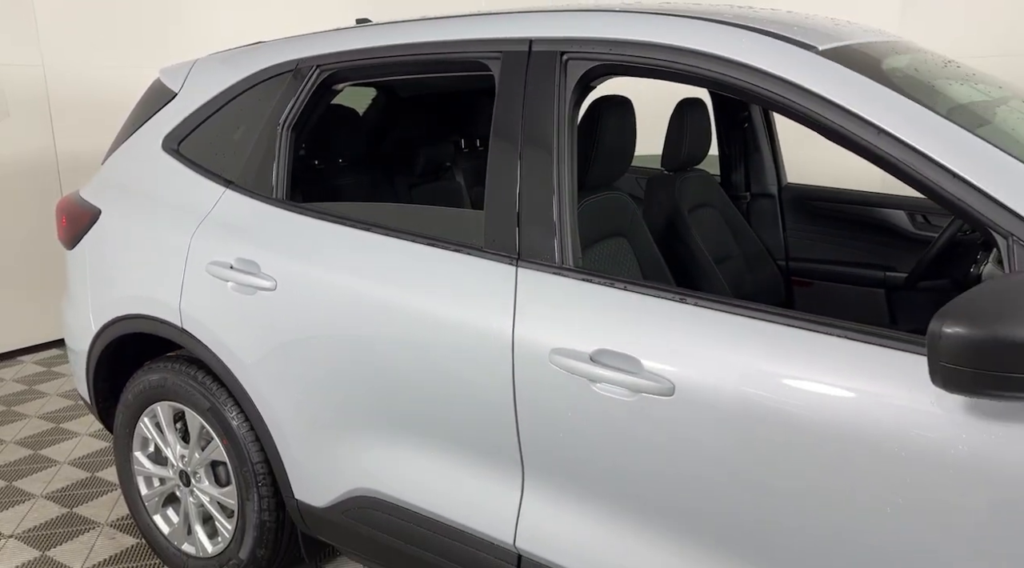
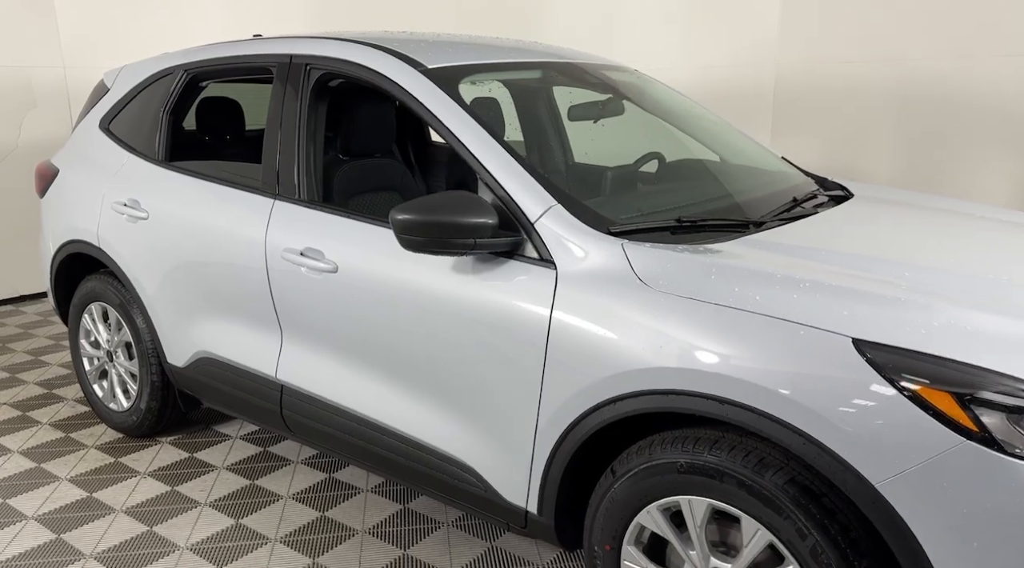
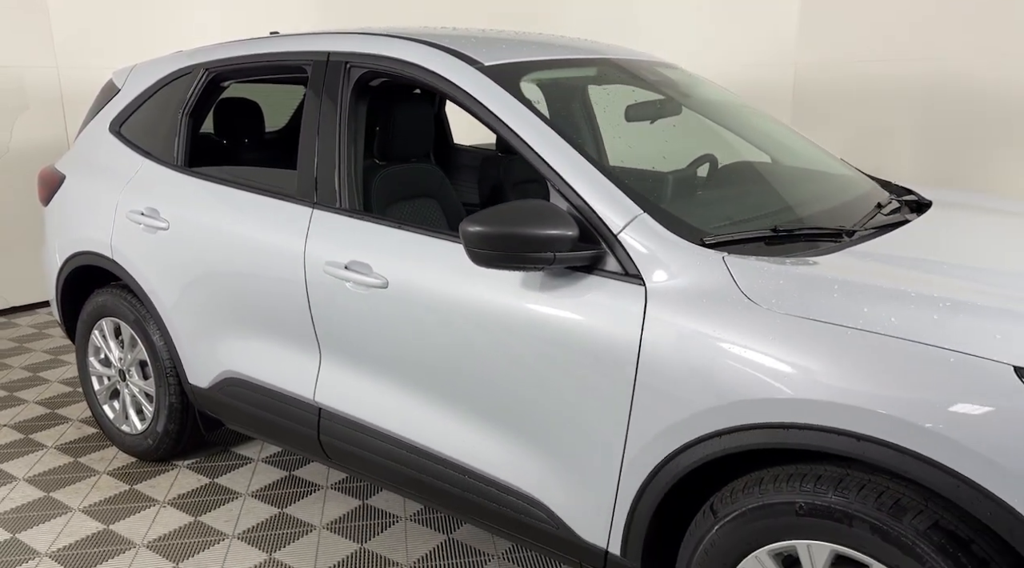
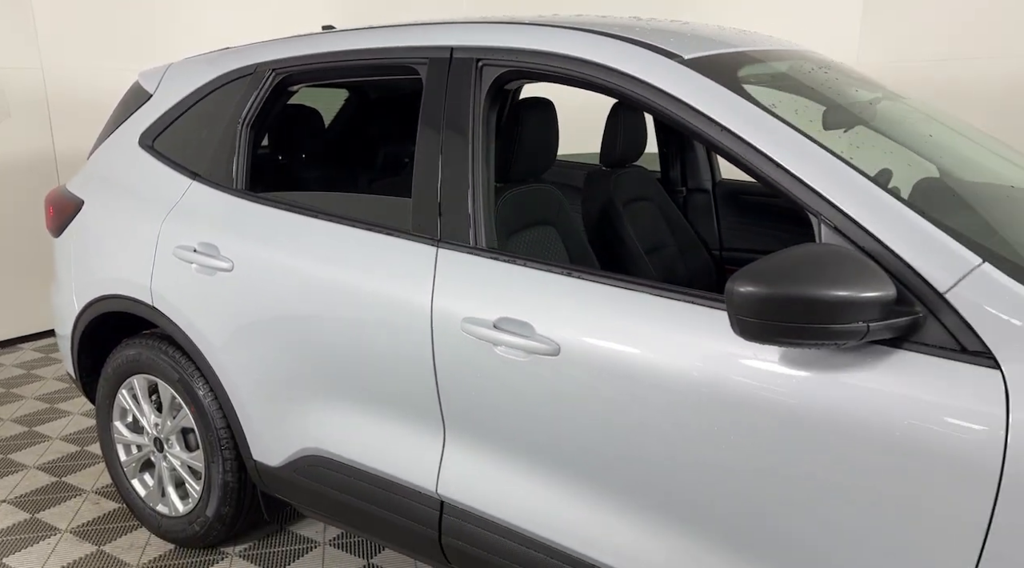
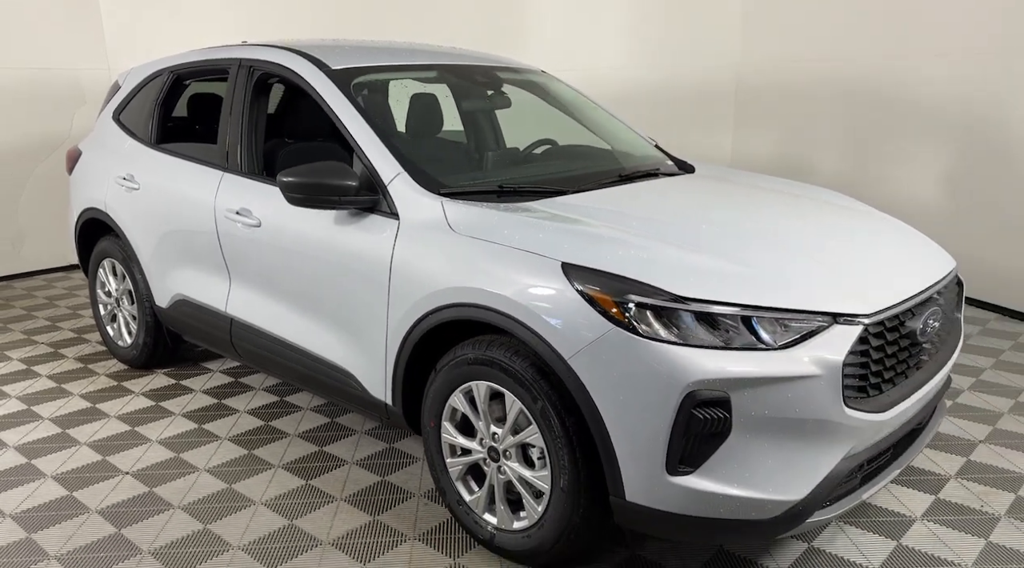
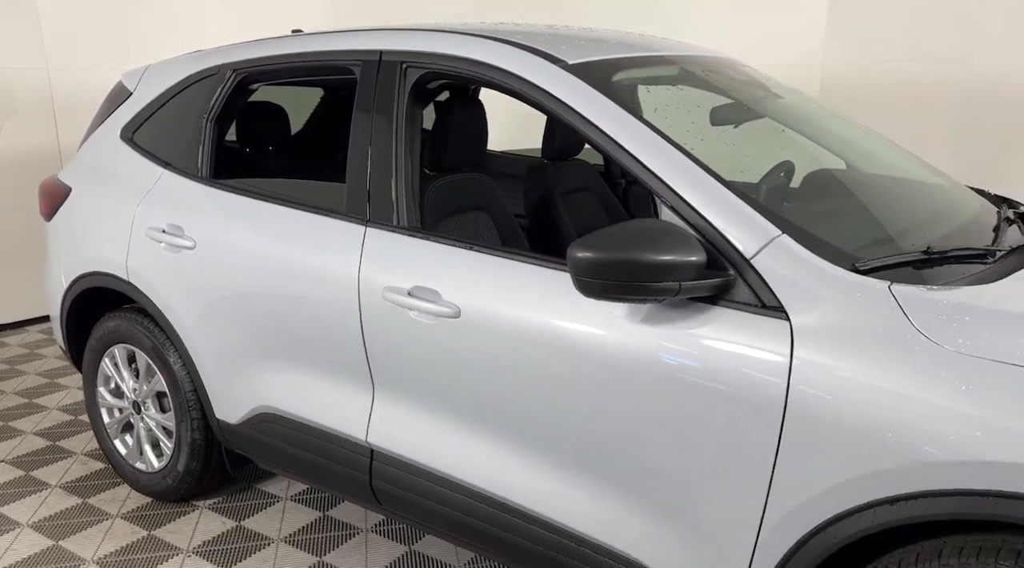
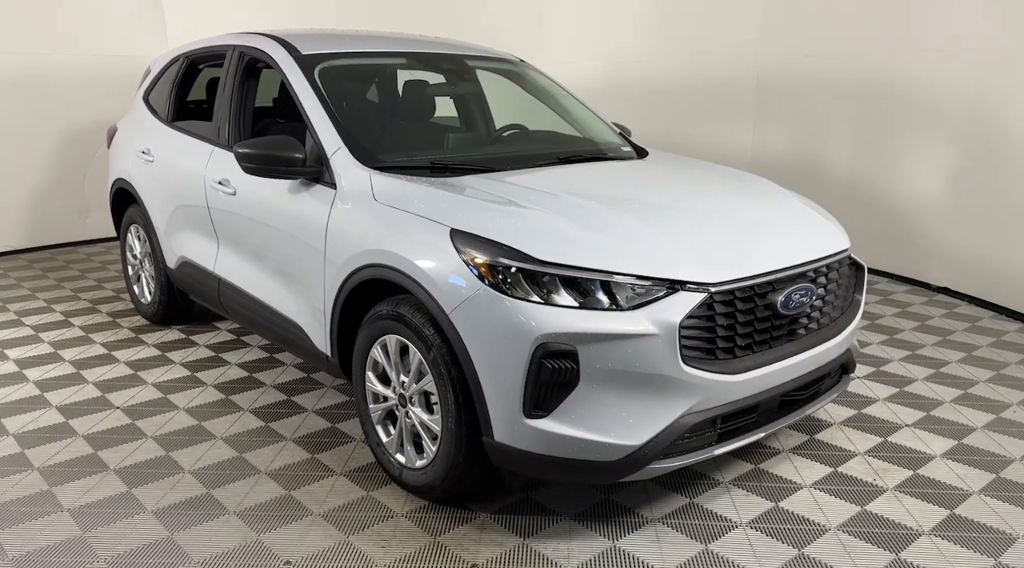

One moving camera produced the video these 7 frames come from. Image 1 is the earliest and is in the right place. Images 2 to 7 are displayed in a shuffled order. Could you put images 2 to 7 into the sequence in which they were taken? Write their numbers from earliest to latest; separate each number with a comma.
4, 6, 3, 2, 5, 7
